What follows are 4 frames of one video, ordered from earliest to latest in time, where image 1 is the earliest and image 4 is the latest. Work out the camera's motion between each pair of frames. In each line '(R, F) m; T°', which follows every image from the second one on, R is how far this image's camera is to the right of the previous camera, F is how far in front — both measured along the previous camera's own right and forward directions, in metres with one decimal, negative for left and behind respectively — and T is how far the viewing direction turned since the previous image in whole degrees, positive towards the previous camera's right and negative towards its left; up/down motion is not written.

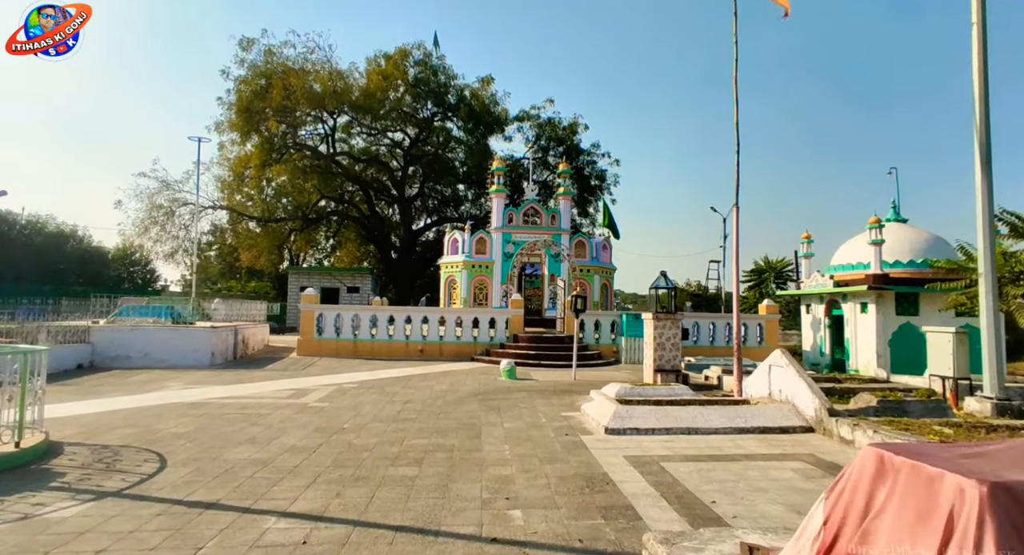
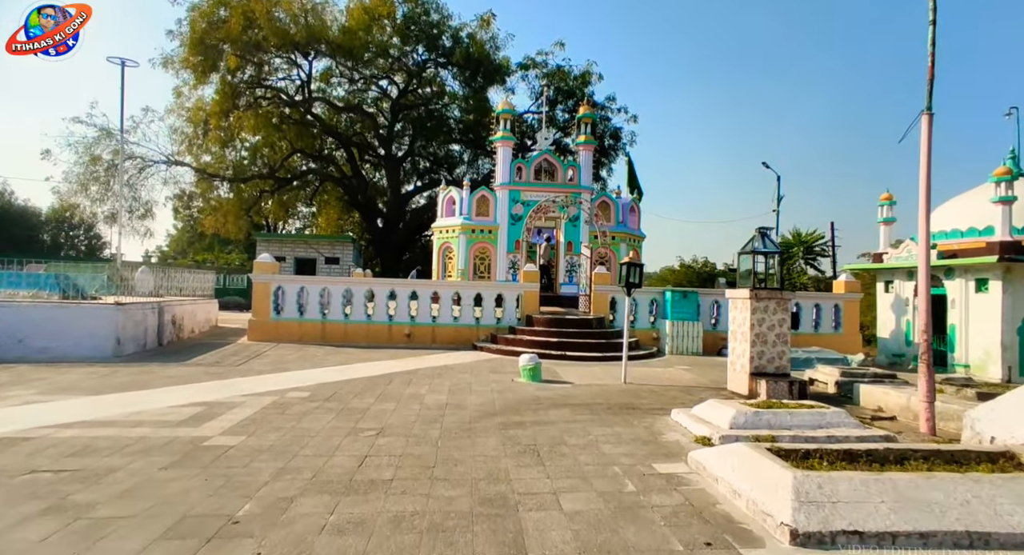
(-0.5, +3.7) m; +1°
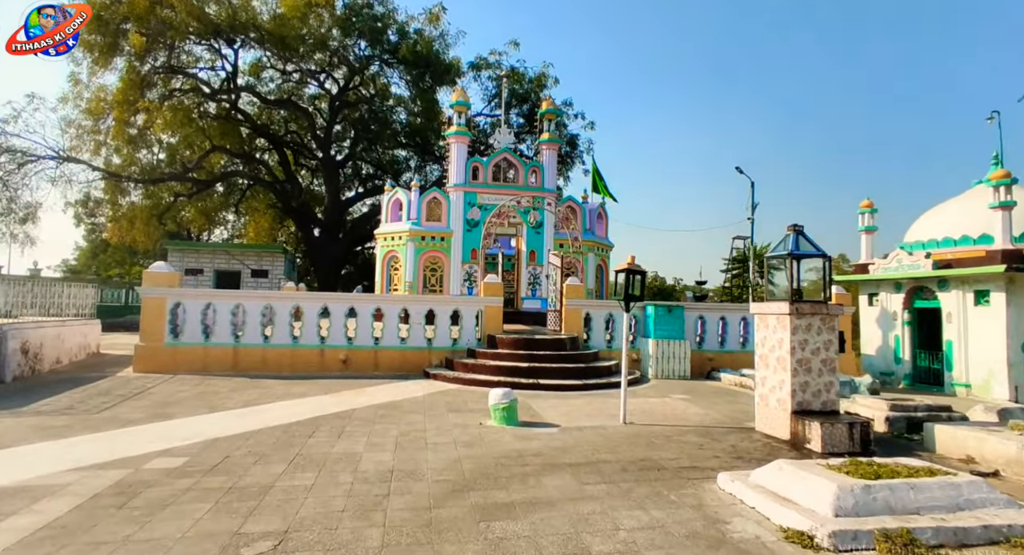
(-0.3, +2.0) m; +6°
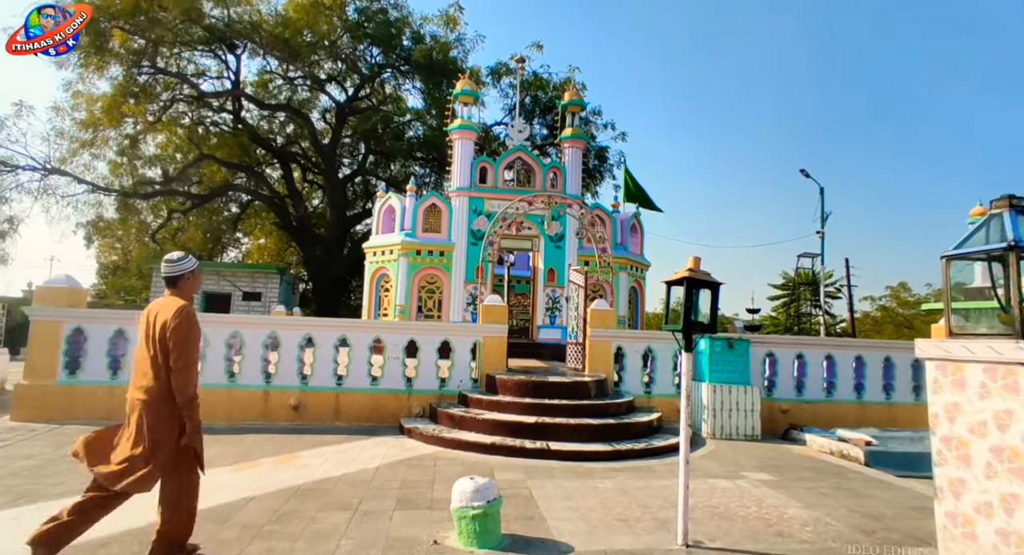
(+0.4, +2.7) m; -3°
